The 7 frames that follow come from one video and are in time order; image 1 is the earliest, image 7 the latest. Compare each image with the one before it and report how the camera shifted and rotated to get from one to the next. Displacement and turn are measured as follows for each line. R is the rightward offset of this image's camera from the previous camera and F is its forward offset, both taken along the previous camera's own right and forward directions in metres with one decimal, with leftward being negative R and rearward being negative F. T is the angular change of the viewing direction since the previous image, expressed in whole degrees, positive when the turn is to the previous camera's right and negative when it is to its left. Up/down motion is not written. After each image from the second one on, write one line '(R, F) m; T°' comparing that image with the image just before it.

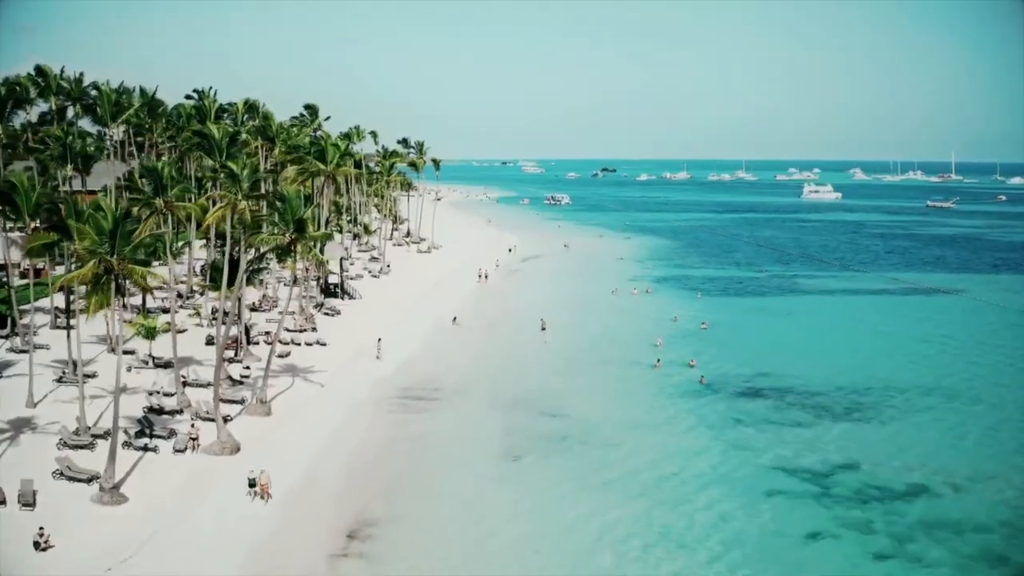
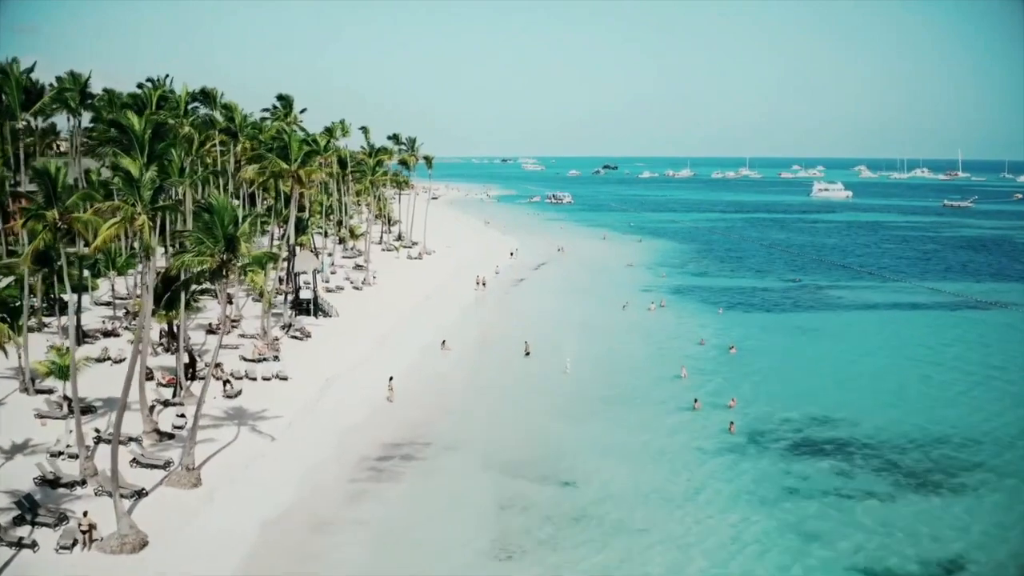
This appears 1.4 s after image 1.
(+0.1, +6.8) m; 0°
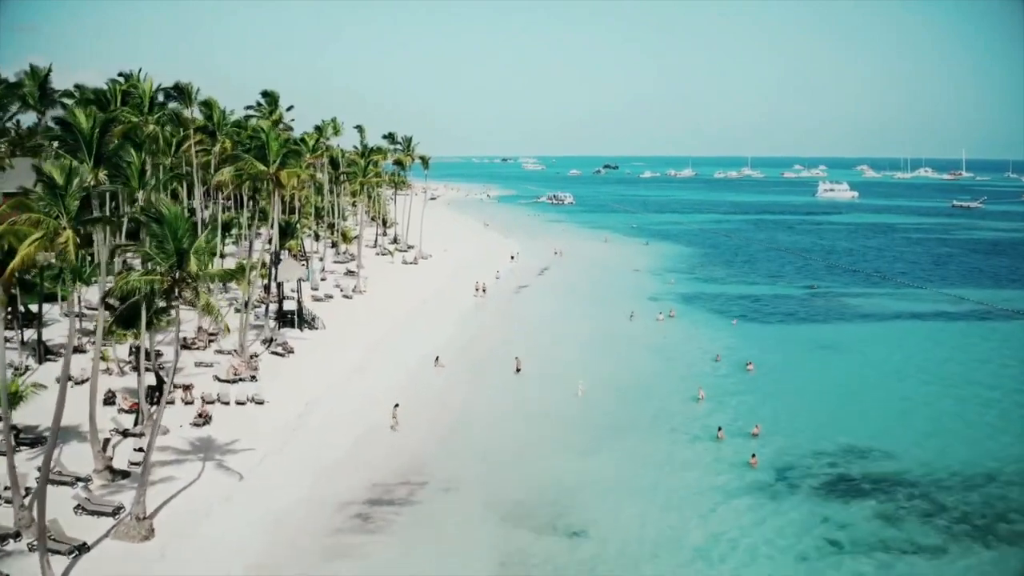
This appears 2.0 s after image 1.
(0.0, +3.2) m; 0°
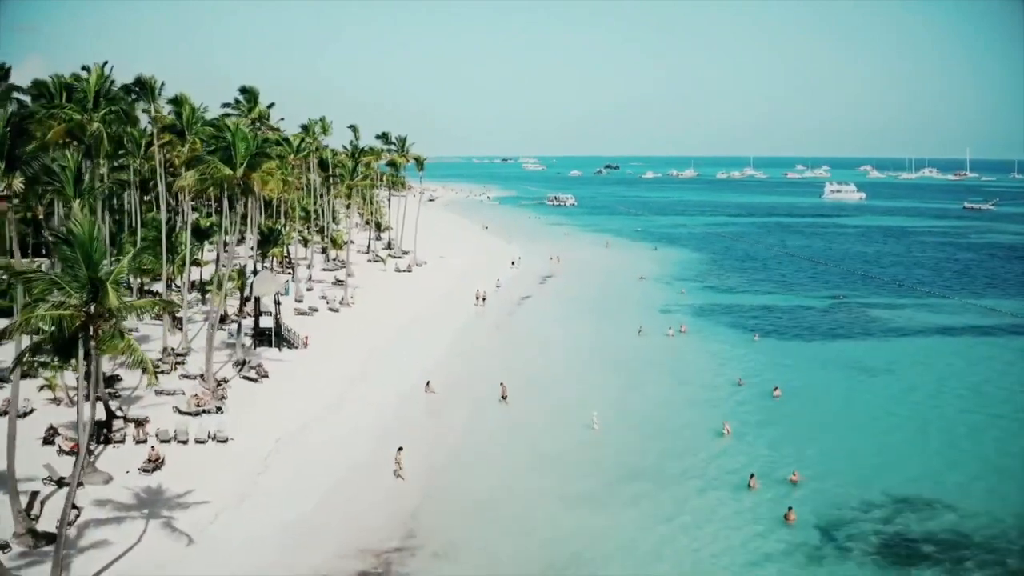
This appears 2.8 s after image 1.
(0.0, +3.9) m; 0°
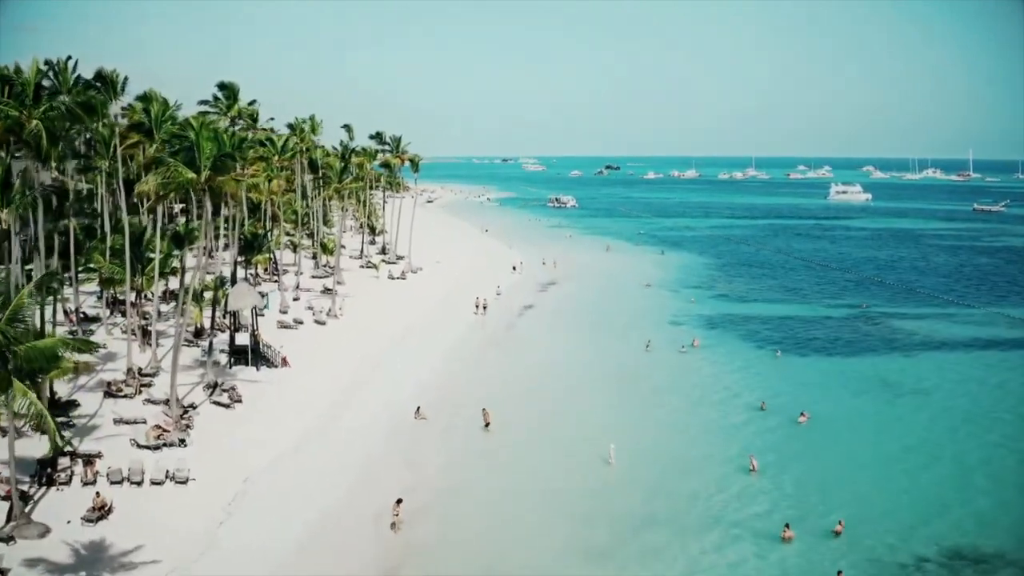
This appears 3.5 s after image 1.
(0.0, +3.3) m; 0°
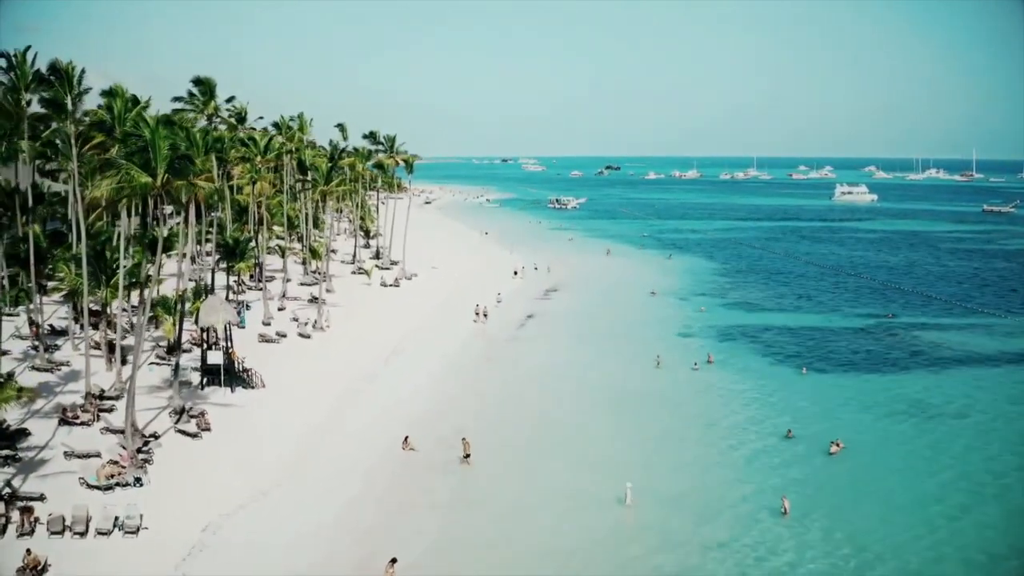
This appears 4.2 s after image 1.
(0.0, +3.1) m; 0°
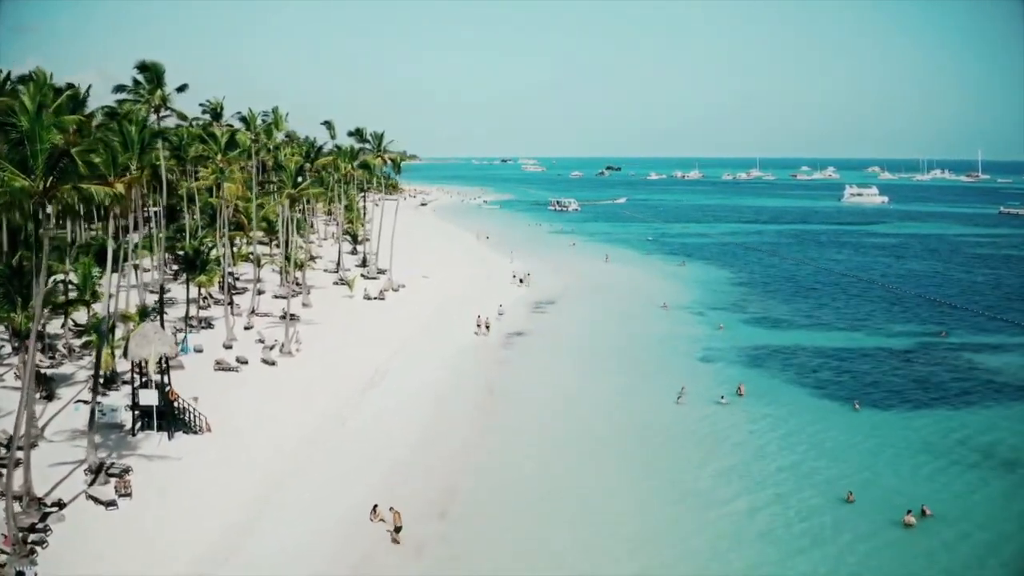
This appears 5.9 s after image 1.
(+0.1, +5.5) m; 0°
